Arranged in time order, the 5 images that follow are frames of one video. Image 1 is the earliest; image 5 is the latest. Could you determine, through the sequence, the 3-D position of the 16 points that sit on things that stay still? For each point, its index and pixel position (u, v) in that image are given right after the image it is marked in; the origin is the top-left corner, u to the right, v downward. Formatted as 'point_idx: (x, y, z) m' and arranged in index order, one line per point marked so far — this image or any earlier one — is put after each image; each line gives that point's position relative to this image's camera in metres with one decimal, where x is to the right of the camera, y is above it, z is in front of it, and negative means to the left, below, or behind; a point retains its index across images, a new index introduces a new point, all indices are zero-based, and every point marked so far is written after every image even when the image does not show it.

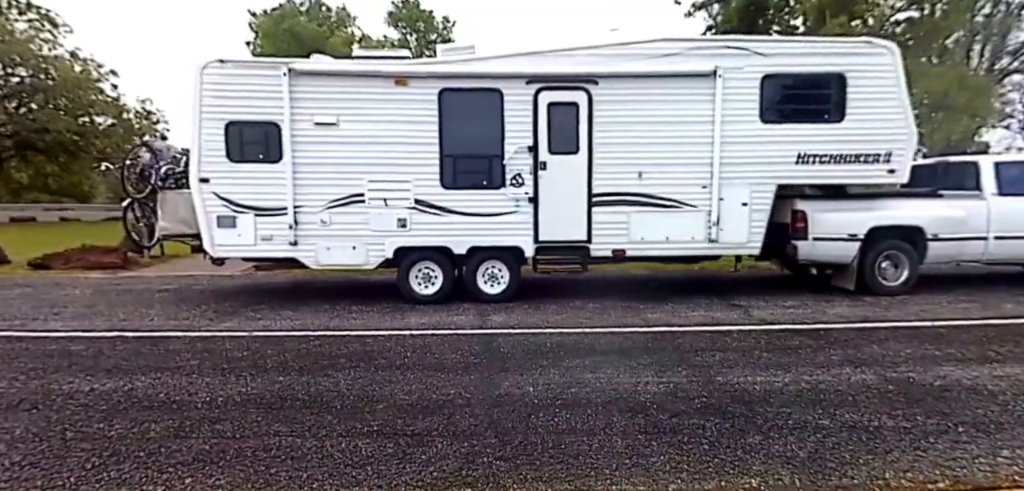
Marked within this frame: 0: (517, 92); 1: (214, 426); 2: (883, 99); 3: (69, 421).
0: (+0.1, +1.8, +7.2) m
1: (-1.8, -1.1, +3.6) m
2: (+4.4, +1.7, +7.3) m
3: (-2.6, -1.0, +3.7) m
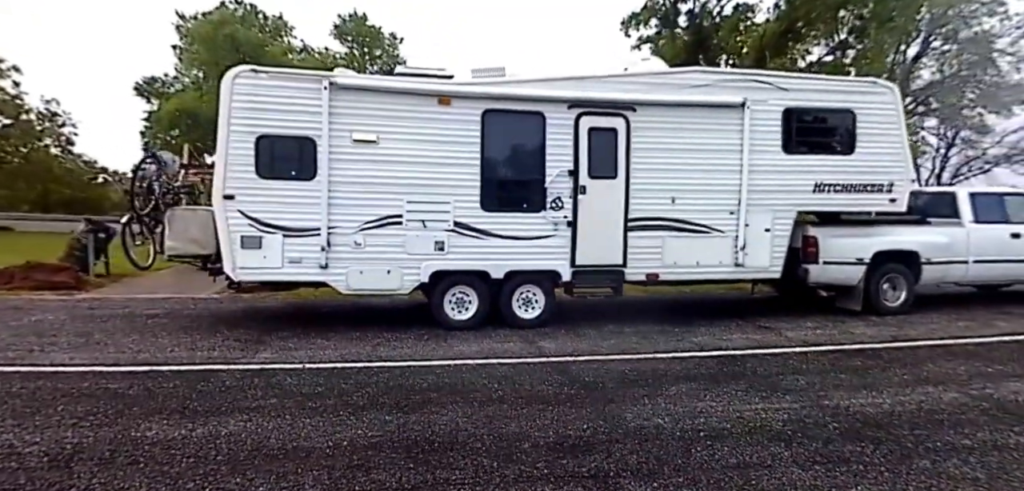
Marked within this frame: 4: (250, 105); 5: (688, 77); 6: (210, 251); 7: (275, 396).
0: (+0.5, +1.5, +7.1) m
1: (-0.7, -1.2, +3.3) m
2: (+4.8, +1.4, +7.8) m
3: (-1.6, -1.2, +3.1) m
4: (-2.7, +1.5, +6.4) m
5: (+2.1, +2.0, +7.4) m
6: (-3.3, -0.1, +6.7) m
7: (-1.7, -1.1, +4.5) m
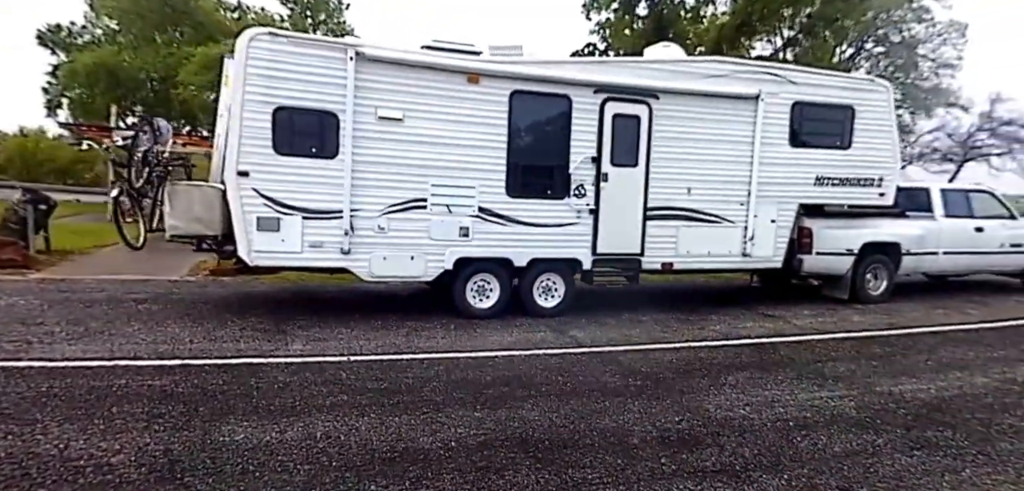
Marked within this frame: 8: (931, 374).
0: (+0.8, +1.7, +7.0) m
1: (0.0, -1.2, +3.1) m
2: (+5.0, +1.5, +8.3) m
3: (-0.9, -1.1, +2.9) m
4: (-2.3, +1.6, +5.9) m
5: (+2.4, +2.2, +7.5) m
6: (-3.0, +0.1, +6.2) m
7: (-1.2, -1.0, +4.2) m
8: (+3.6, -1.1, +5.2) m
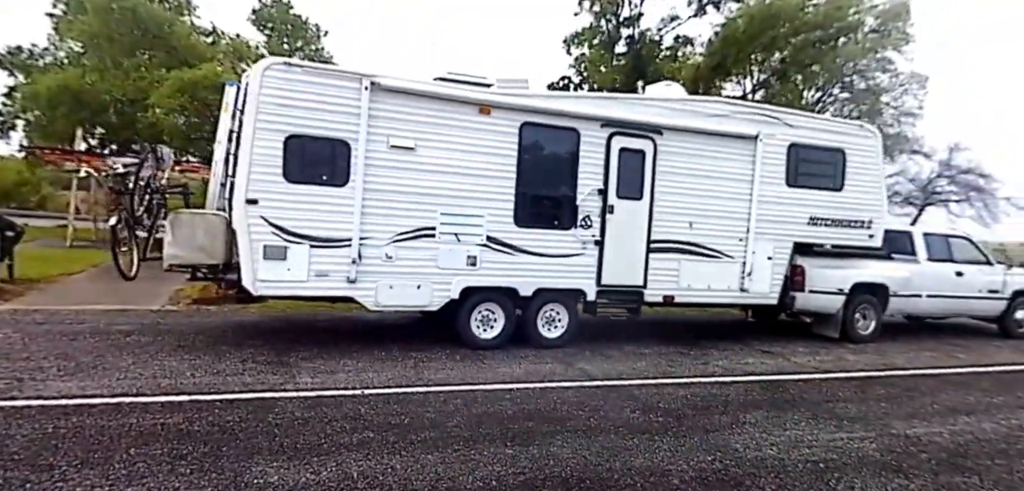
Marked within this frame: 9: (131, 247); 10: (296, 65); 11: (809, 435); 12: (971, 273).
0: (+0.9, +1.3, +7.1) m
1: (+0.2, -1.4, +3.0) m
2: (+5.0, +1.0, +8.6) m
3: (-0.6, -1.3, +2.7) m
4: (-2.1, +1.4, +5.8) m
5: (+2.4, +1.7, +7.6) m
6: (-2.9, -0.1, +5.9) m
7: (-1.0, -1.2, +4.1) m
8: (+3.7, -1.5, +5.3) m
9: (-4.1, 0.0, +6.5) m
10: (-2.0, +1.7, +5.8) m
11: (+2.2, -1.4, +4.7) m
12: (+7.2, -0.4, +9.7) m
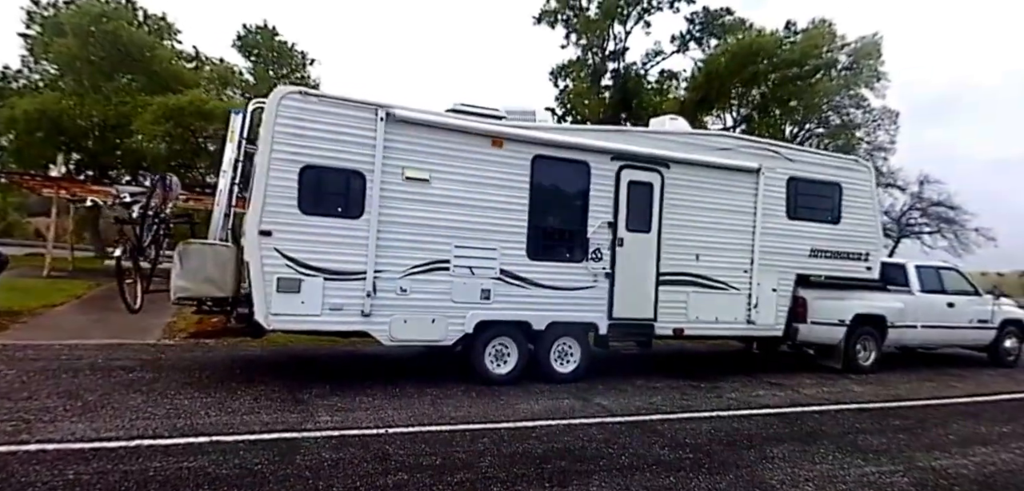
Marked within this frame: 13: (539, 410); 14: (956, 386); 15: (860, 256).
0: (+1.1, +0.9, +7.1) m
1: (+0.5, -1.5, +2.9) m
2: (+5.0, +0.6, +8.7) m
3: (-0.3, -1.4, +2.6) m
4: (-2.0, +1.1, +5.7) m
5: (+2.5, +1.3, +7.8) m
6: (-2.7, -0.4, +5.8) m
7: (-0.7, -1.4, +3.9) m
8: (+3.9, -1.8, +5.3) m
9: (-3.9, -0.4, +6.4) m
10: (-1.9, +1.4, +5.7) m
11: (+2.5, -1.7, +4.6) m
12: (+7.3, -0.9, +9.9) m
13: (+0.2, -1.6, +5.8) m
14: (+6.1, -1.9, +8.4) m
15: (+4.9, -0.2, +8.7) m
